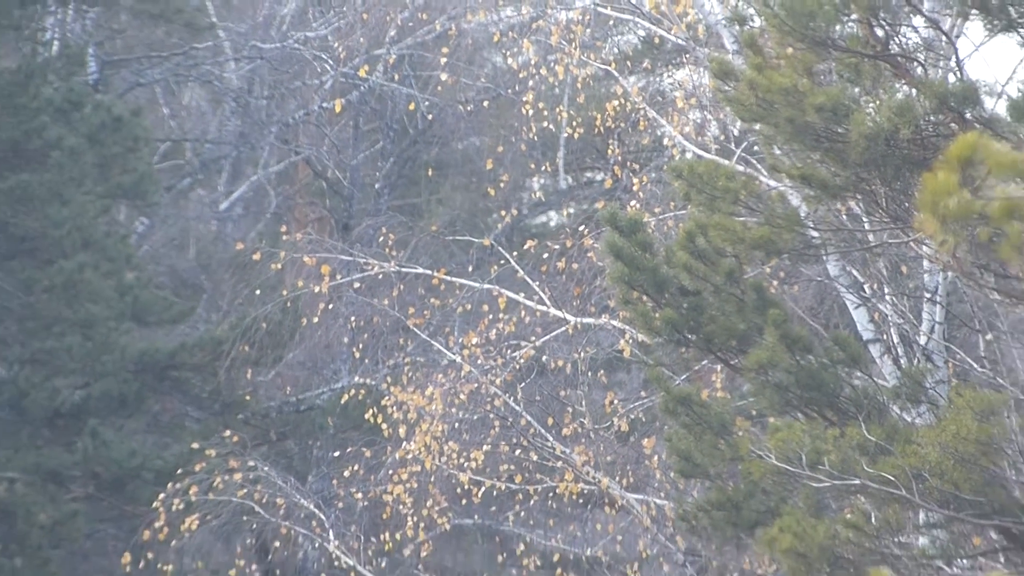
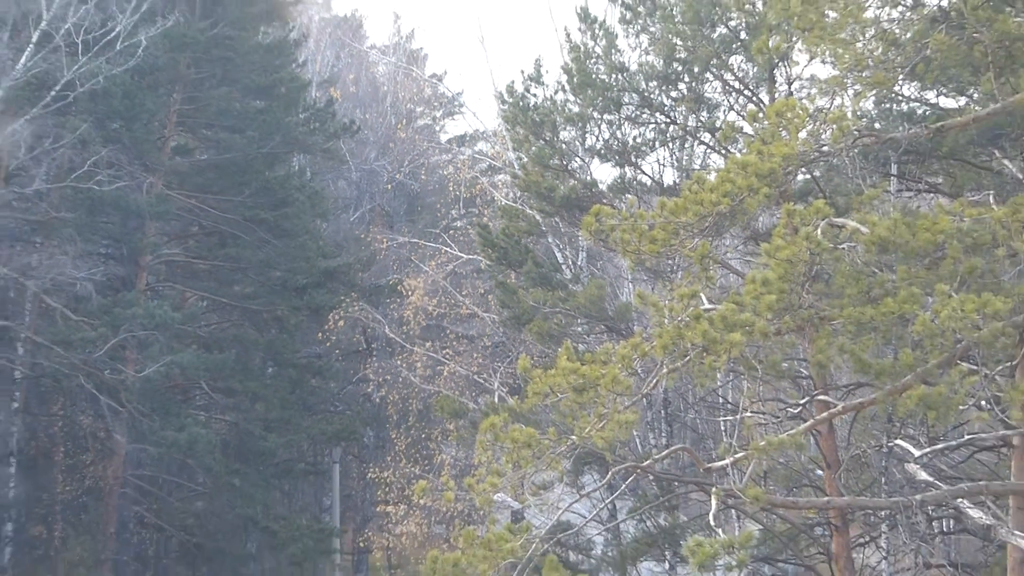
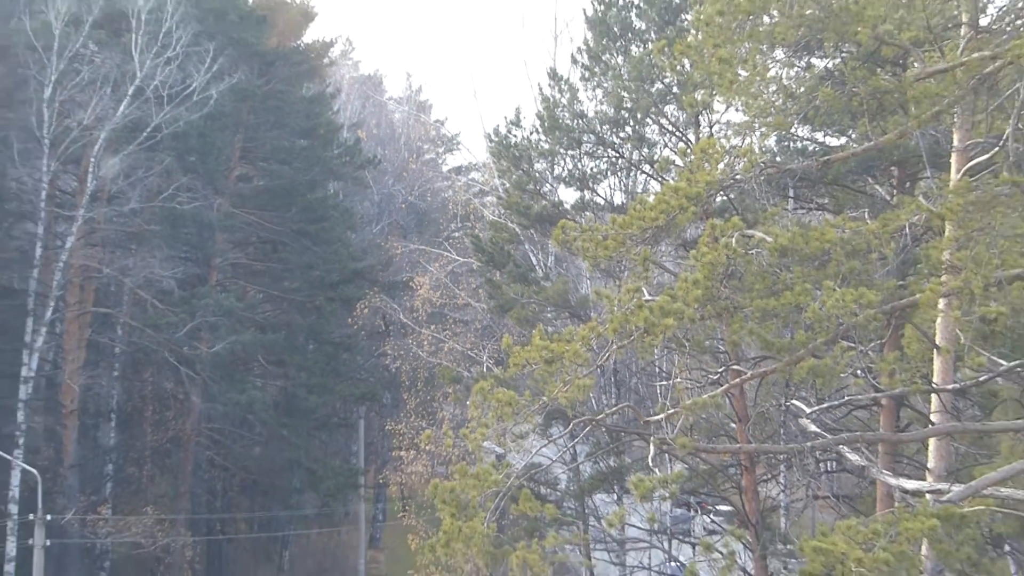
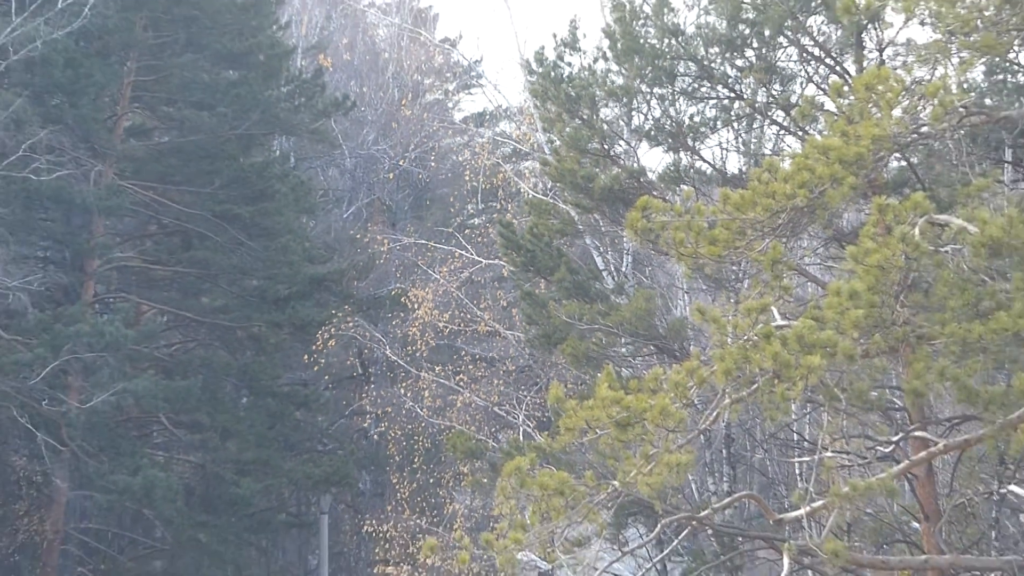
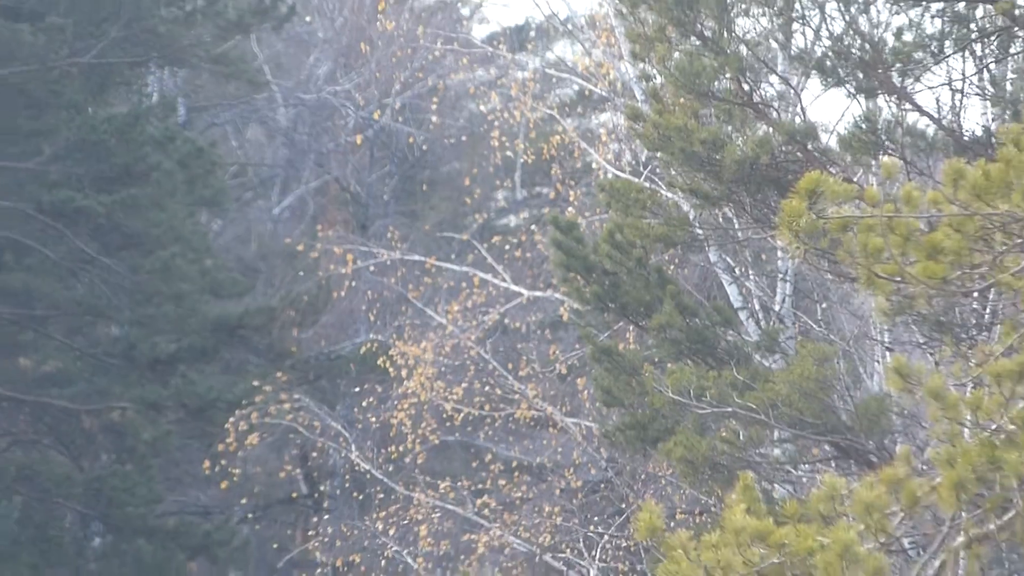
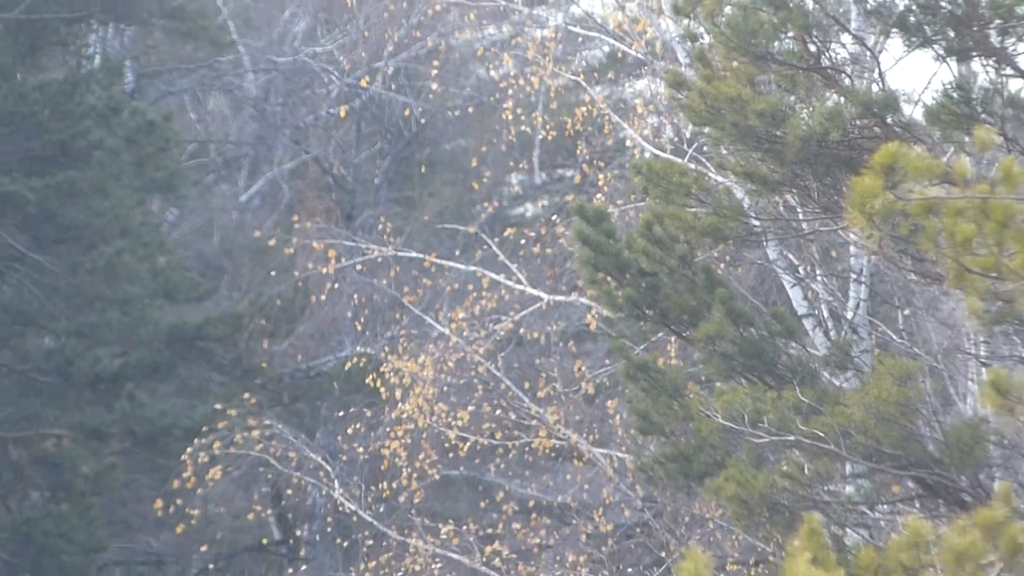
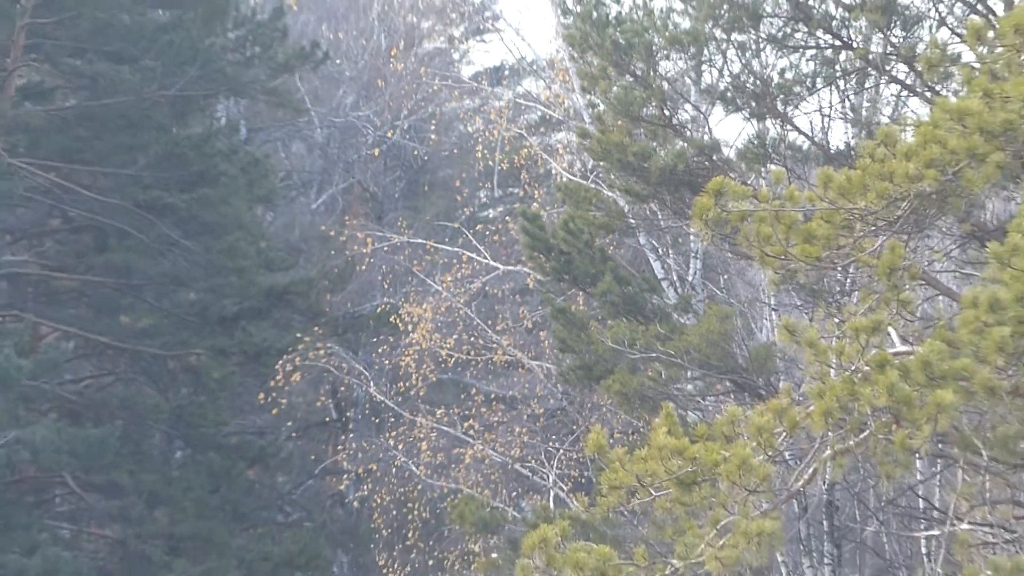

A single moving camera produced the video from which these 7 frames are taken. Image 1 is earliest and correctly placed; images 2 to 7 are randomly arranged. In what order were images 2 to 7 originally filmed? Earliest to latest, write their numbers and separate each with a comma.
6, 5, 7, 4, 2, 3
